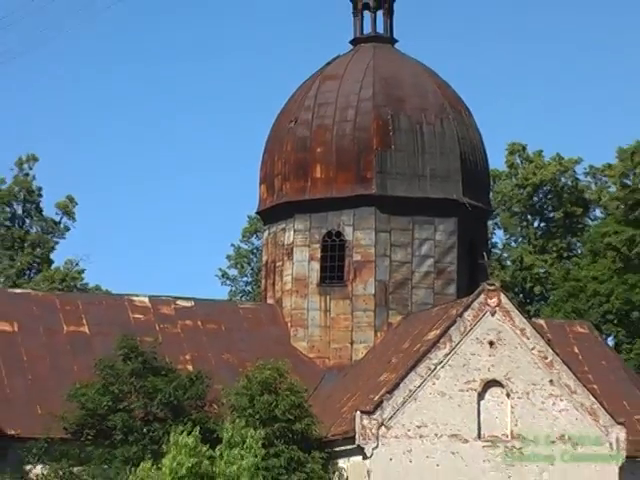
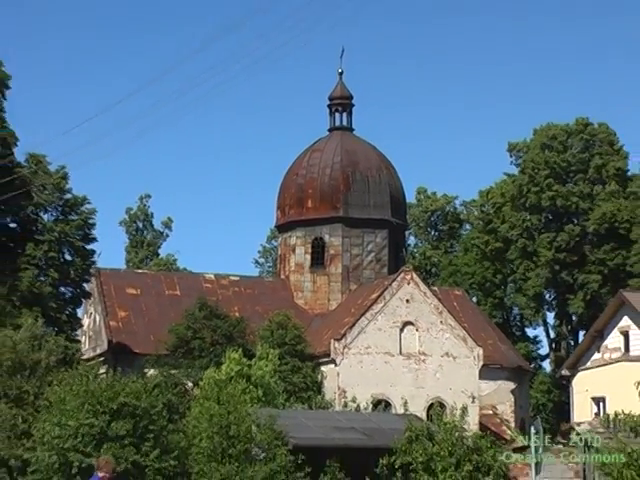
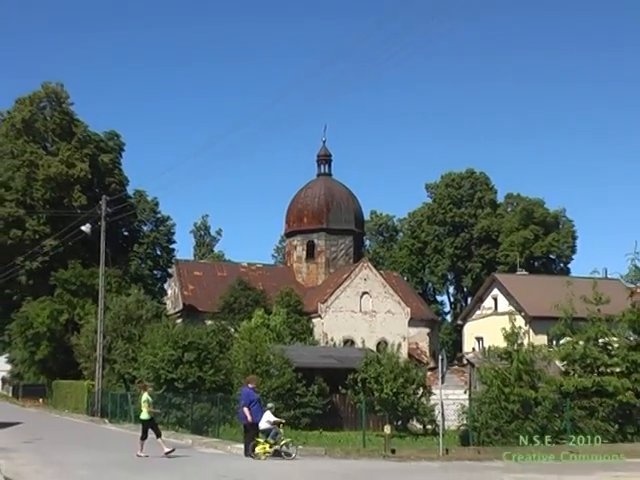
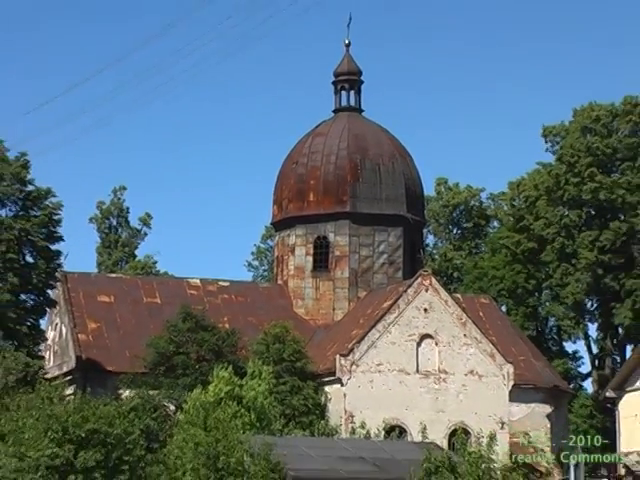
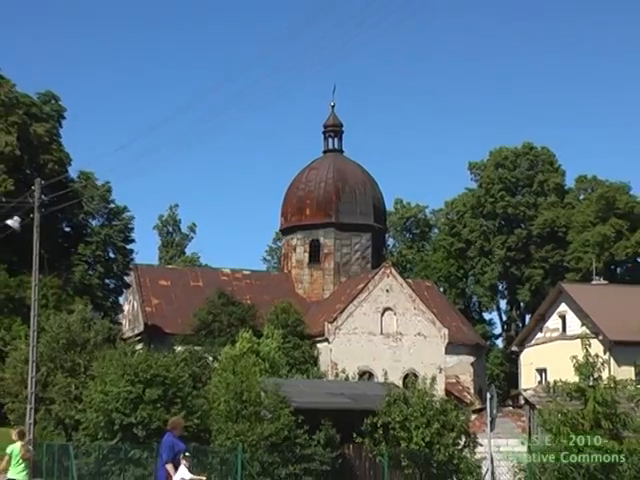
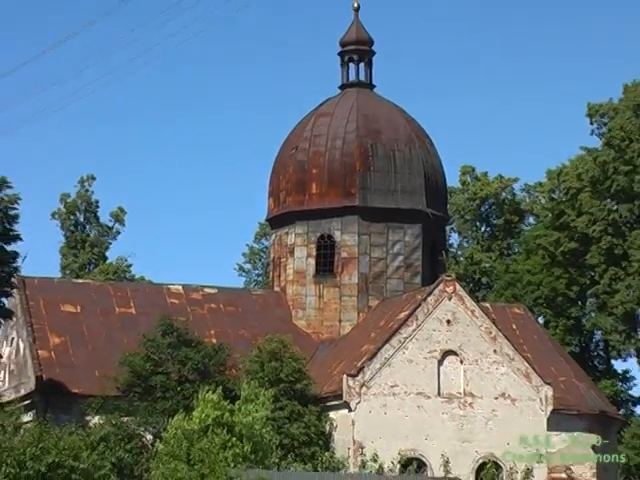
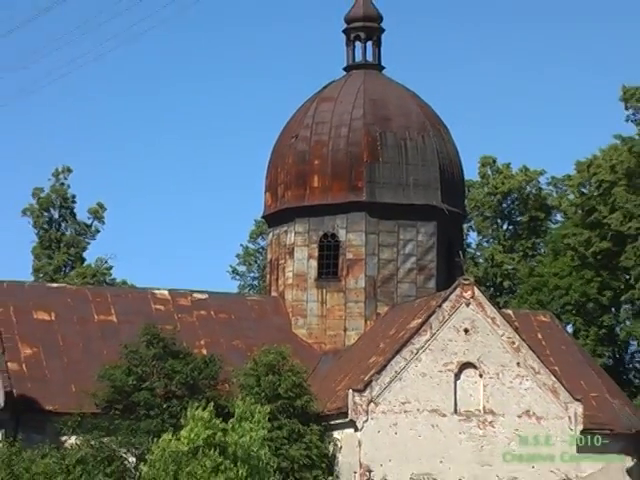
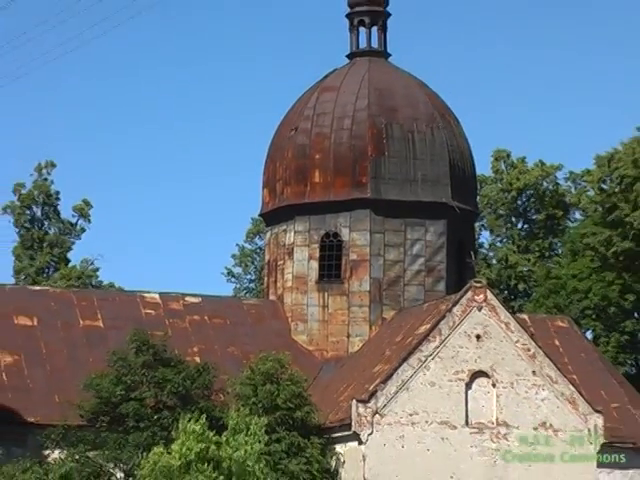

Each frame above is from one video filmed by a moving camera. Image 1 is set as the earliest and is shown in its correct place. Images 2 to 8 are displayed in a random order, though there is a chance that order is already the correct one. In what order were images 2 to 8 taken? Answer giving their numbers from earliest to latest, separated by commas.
8, 7, 6, 4, 2, 5, 3
